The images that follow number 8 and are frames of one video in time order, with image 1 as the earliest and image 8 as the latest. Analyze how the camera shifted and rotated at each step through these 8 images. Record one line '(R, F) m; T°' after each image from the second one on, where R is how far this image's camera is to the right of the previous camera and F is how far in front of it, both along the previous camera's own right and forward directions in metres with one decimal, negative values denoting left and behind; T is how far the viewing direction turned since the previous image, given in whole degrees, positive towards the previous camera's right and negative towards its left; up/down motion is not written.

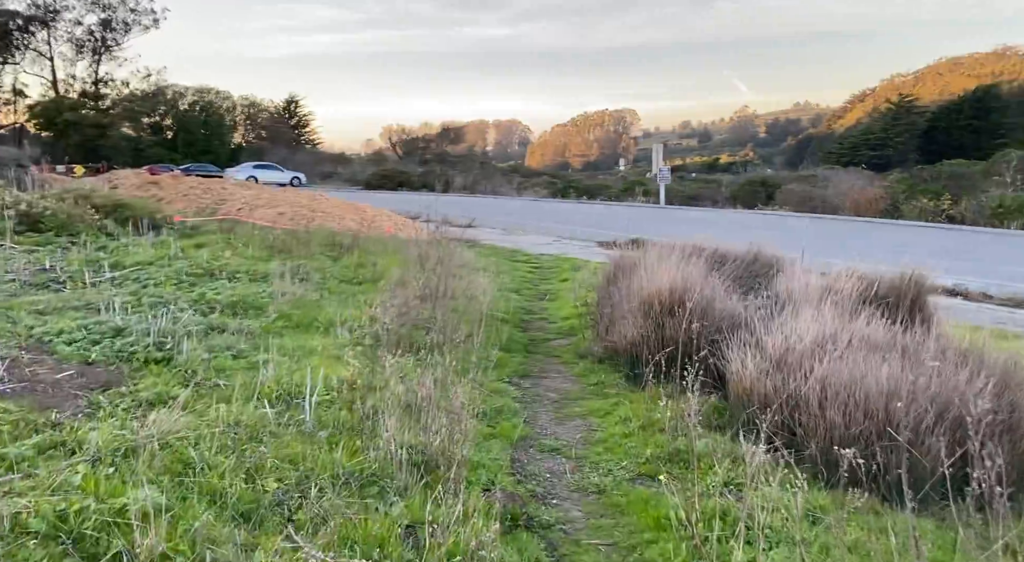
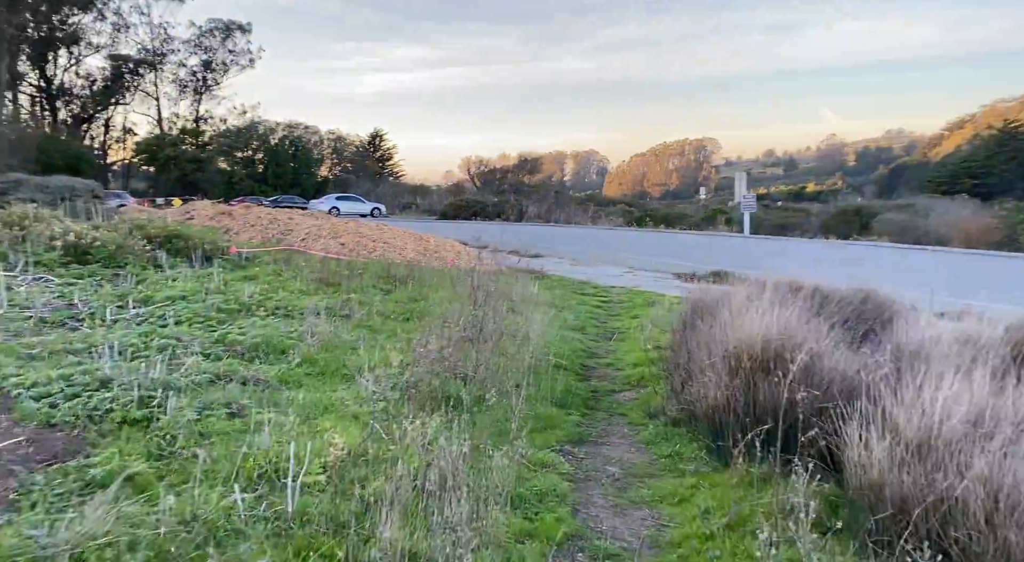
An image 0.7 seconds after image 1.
(+0.2, +0.9) m; -6°
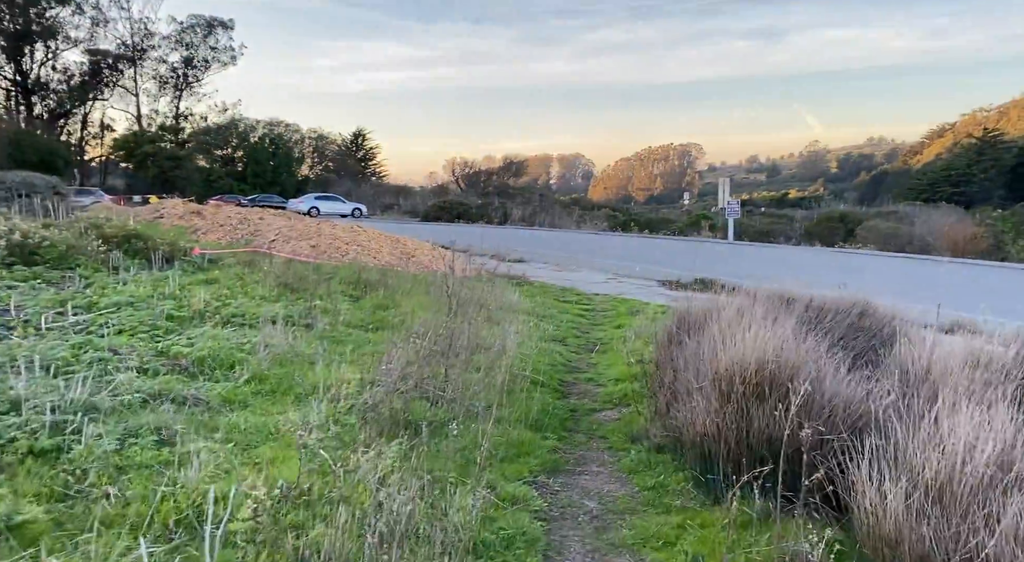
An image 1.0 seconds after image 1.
(+0.1, +0.4) m; +1°
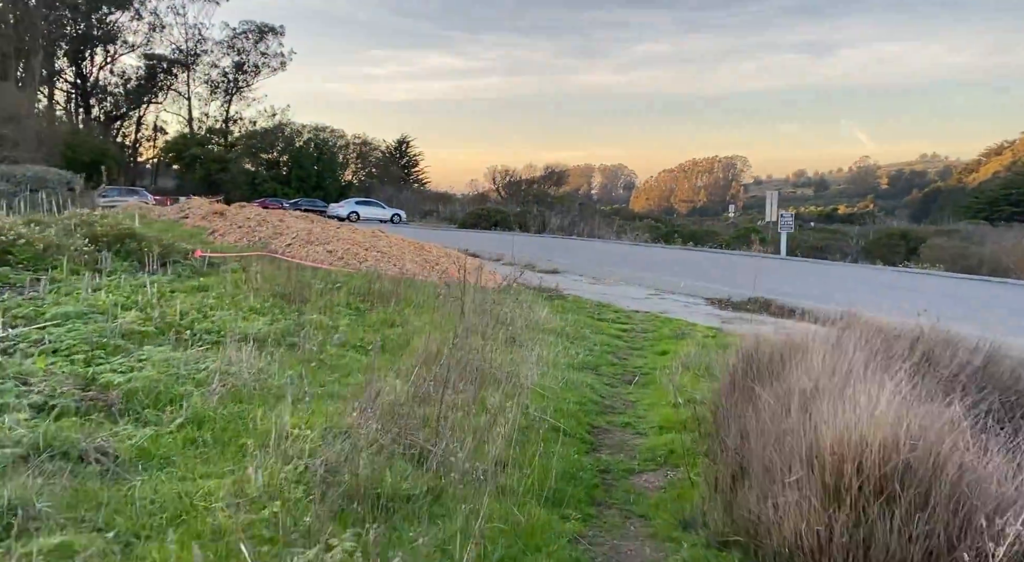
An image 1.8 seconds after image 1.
(+0.1, +1.2) m; -3°
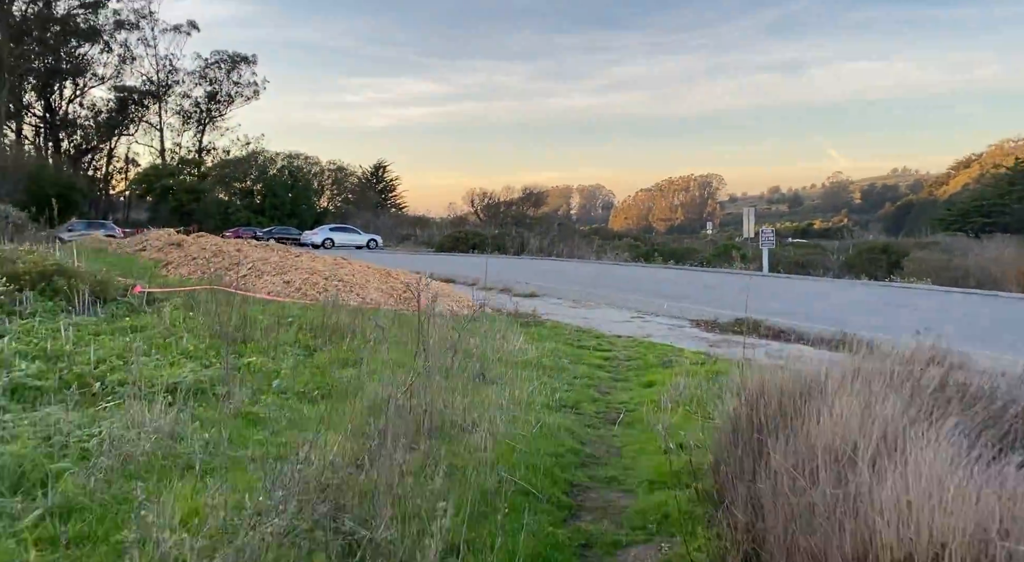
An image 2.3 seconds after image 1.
(+0.1, +0.7) m; +2°
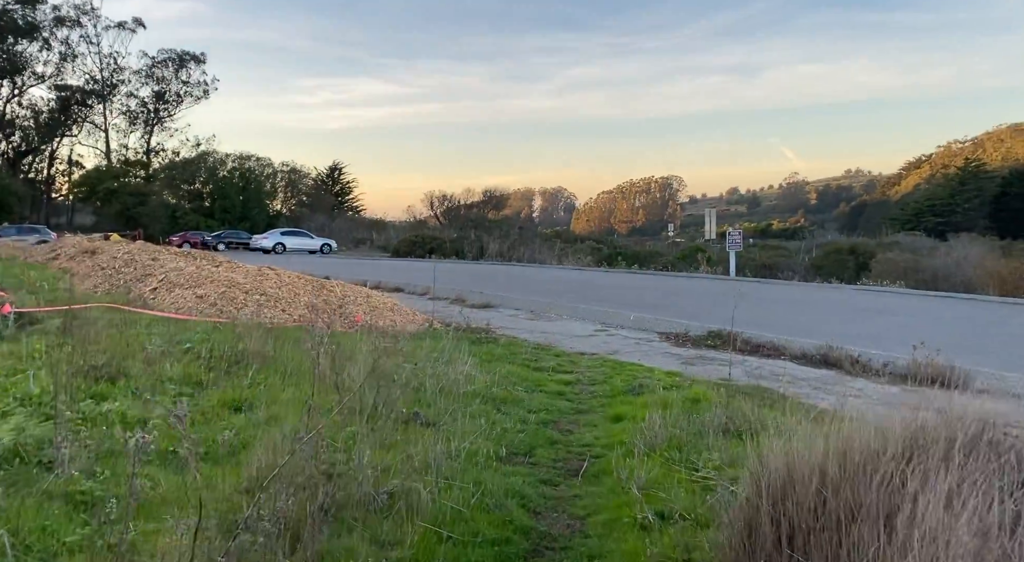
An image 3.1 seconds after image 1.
(+0.2, +1.2) m; +3°
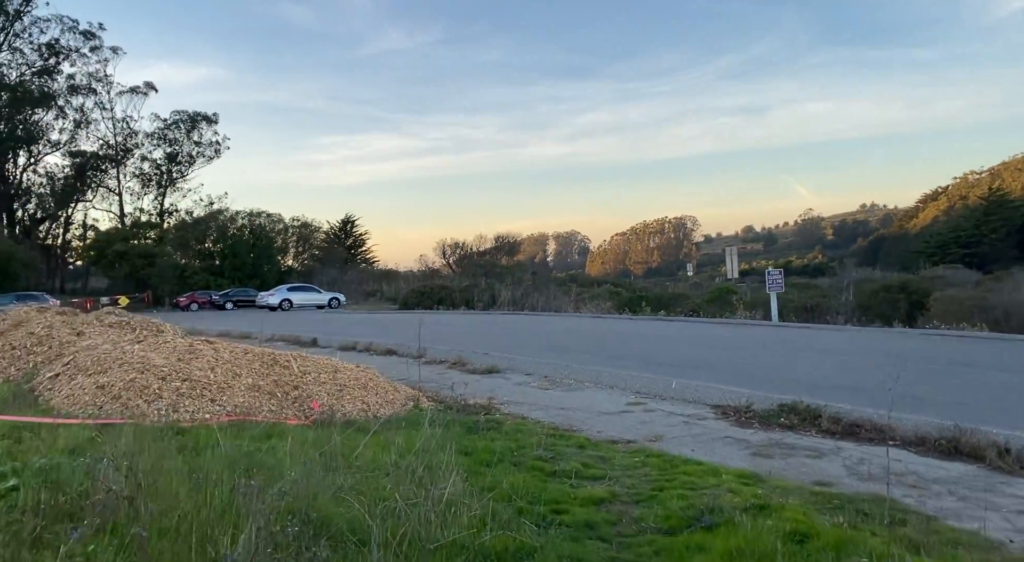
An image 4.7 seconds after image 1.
(+0.1, +2.3) m; -1°
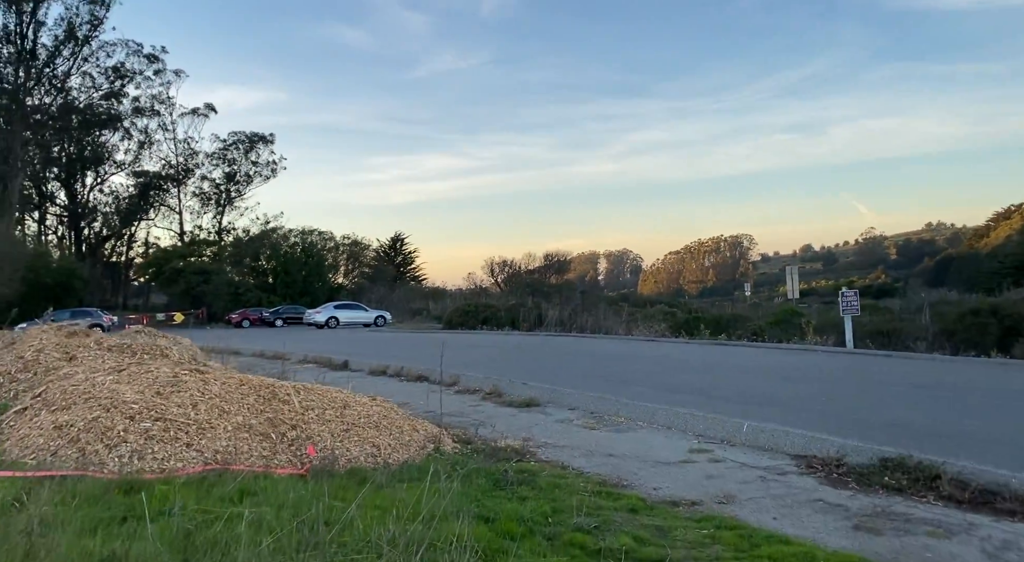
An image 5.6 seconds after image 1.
(+0.1, +1.3) m; -4°
